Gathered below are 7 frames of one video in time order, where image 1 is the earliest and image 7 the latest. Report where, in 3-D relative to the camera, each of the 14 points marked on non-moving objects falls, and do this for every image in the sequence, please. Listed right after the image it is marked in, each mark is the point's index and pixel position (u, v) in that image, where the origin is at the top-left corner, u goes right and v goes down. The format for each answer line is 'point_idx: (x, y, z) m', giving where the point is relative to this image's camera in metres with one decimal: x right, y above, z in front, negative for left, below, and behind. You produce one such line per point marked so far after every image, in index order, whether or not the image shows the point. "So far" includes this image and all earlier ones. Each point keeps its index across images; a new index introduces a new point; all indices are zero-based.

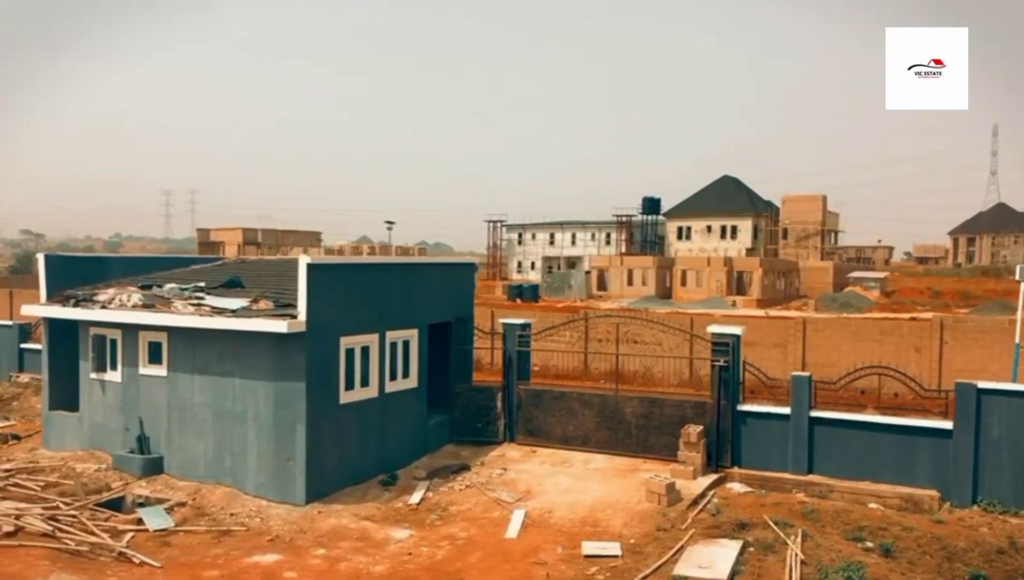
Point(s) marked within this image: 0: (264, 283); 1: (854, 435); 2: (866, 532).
0: (-4.1, +0.1, +14.2) m
1: (+5.0, -2.1, +12.5) m
2: (+4.6, -3.1, +11.0) m
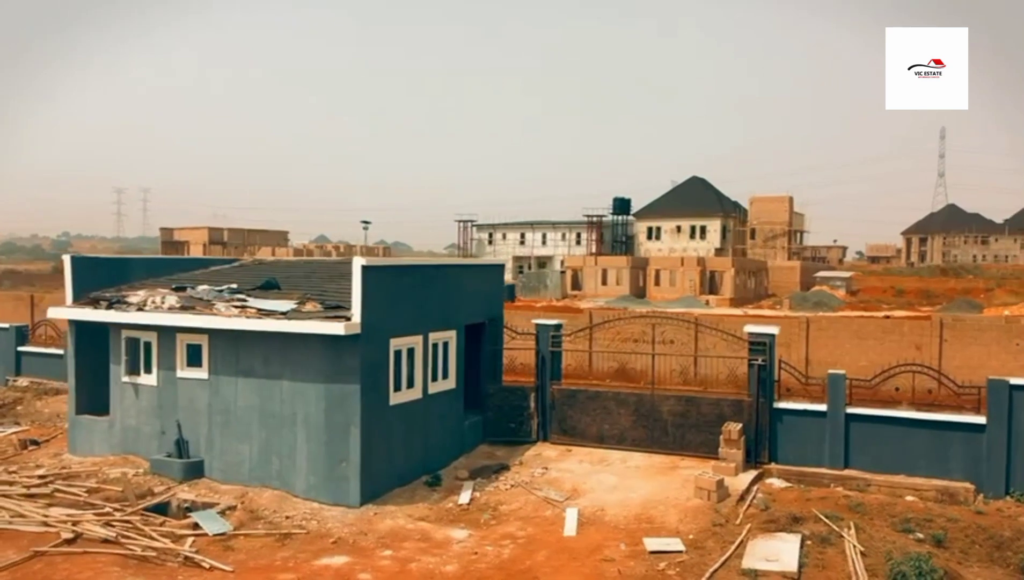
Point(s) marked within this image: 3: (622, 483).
0: (-3.4, +0.1, +14.1) m
1: (+5.7, -2.1, +13.0) m
2: (+5.4, -3.1, +11.4) m
3: (+1.7, -2.9, +13.2) m
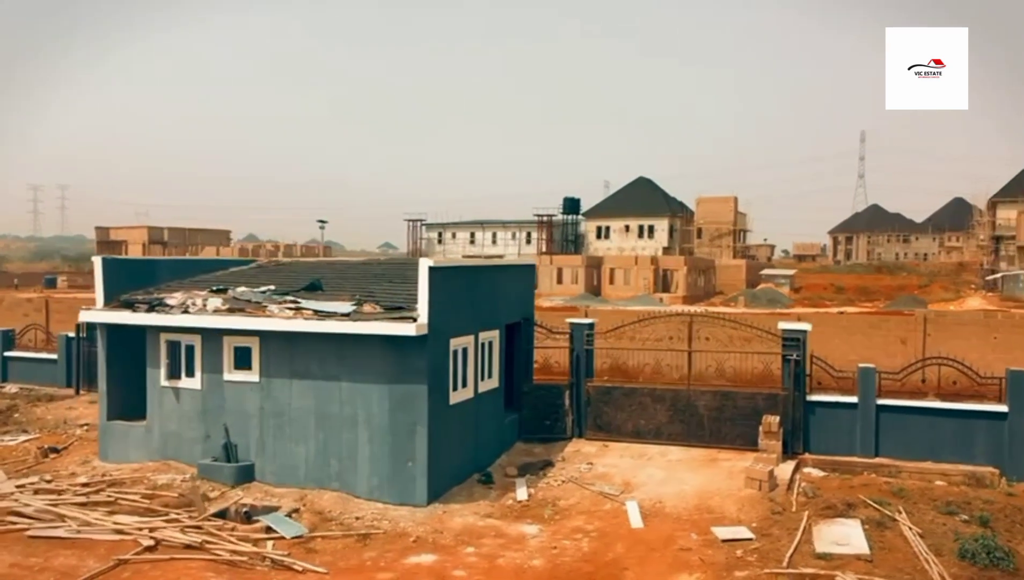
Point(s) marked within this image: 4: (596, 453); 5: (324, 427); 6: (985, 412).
0: (-2.7, 0.0, +14.1) m
1: (+6.5, -2.1, +13.8) m
2: (+6.3, -3.1, +12.2) m
3: (+2.5, -2.9, +13.6) m
4: (+1.4, -2.8, +14.8) m
5: (-2.8, -2.0, +12.8) m
6: (+7.4, -1.9, +13.5) m
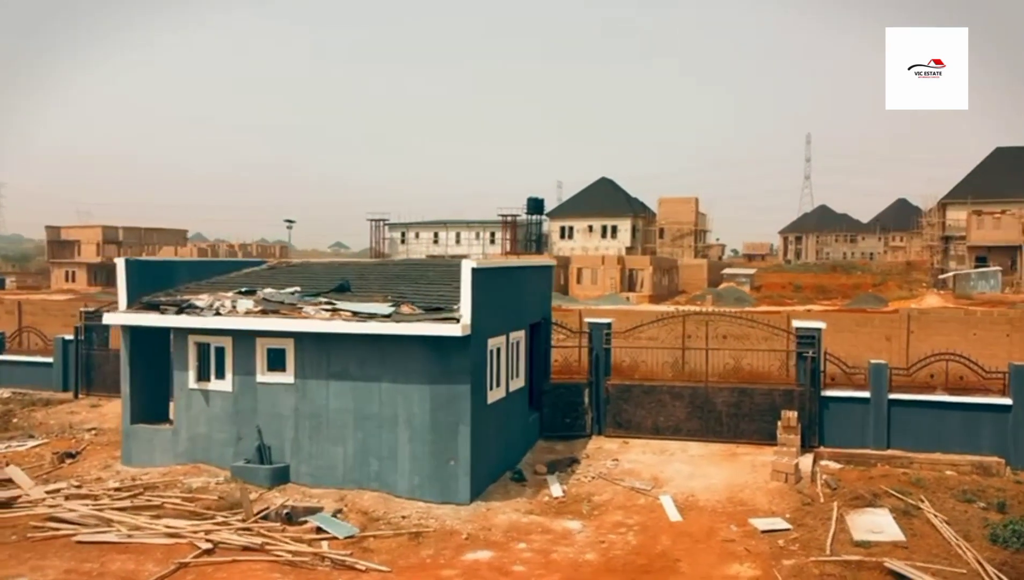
0: (-2.2, 0.0, +14.2) m
1: (+7.0, -2.1, +14.5) m
2: (+6.9, -3.0, +12.9) m
3: (+3.0, -2.9, +14.0) m
4: (+1.9, -2.8, +15.1) m
5: (-2.2, -2.0, +12.8) m
6: (+7.9, -1.9, +14.2) m
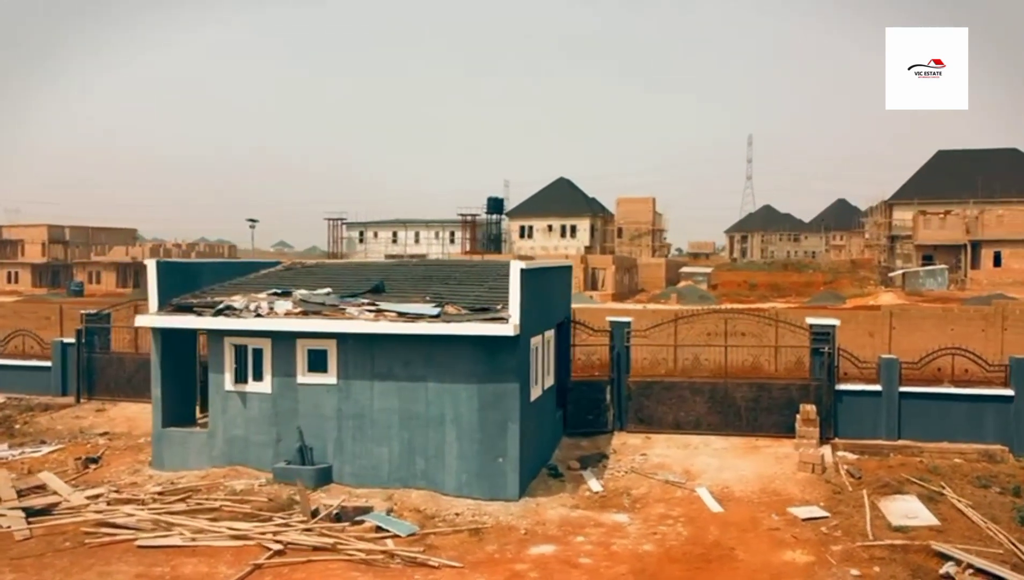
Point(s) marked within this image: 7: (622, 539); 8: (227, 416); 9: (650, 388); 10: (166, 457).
0: (-1.7, 0.0, +14.3) m
1: (+7.5, -2.0, +15.3) m
2: (+7.5, -3.0, +13.7) m
3: (+3.6, -2.9, +14.6) m
4: (+2.4, -2.8, +15.5) m
5: (-1.6, -2.1, +13.0) m
6: (+8.4, -1.8, +15.1) m
7: (+1.5, -3.4, +11.7) m
8: (-4.5, -2.0, +13.7) m
9: (+2.6, -1.8, +16.1) m
10: (-5.6, -2.7, +14.0) m
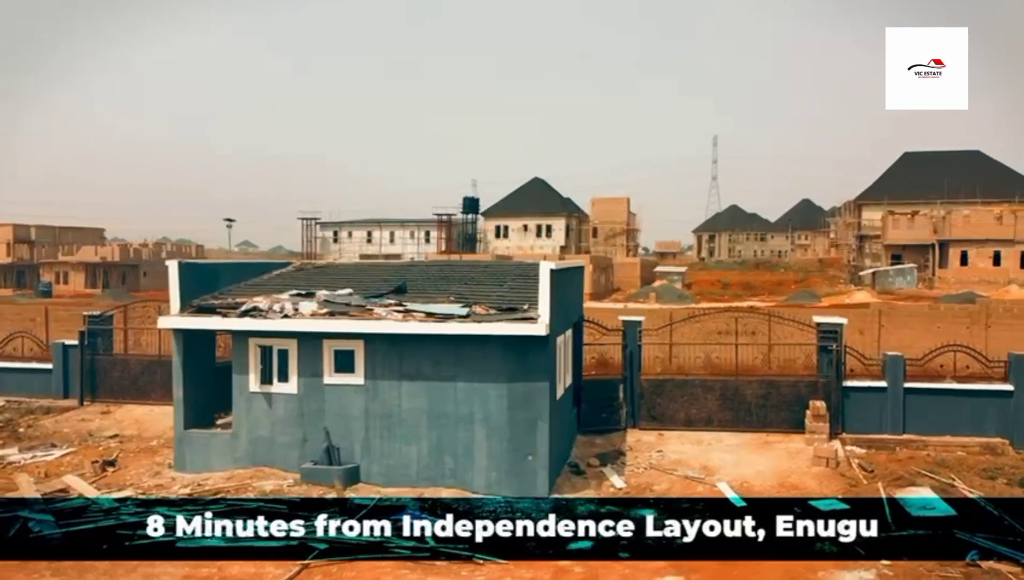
0: (-1.3, 0.0, +14.4) m
1: (+7.8, -2.0, +15.8) m
2: (+7.9, -3.0, +14.2) m
3: (+3.9, -2.9, +14.9) m
4: (+2.7, -2.8, +15.8) m
5: (-1.1, -2.1, +13.1) m
6: (+8.7, -1.8, +15.6) m
7: (+1.9, -3.4, +11.9) m
8: (-4.1, -2.0, +13.7) m
9: (+2.9, -1.8, +16.4) m
10: (-5.2, -2.7, +13.9) m
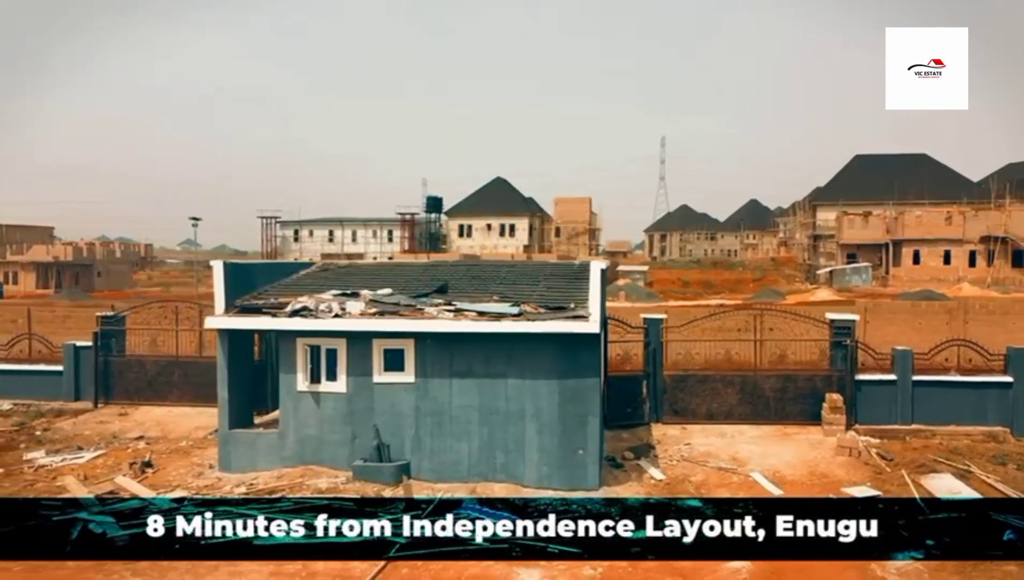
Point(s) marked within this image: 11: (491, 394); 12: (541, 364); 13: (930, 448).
0: (-0.7, 0.0, +14.7) m
1: (+8.3, -2.0, +16.7) m
2: (+8.6, -3.0, +15.1) m
3: (+4.6, -2.9, +15.5) m
4: (+3.2, -2.8, +16.4) m
5: (-0.4, -2.1, +13.4) m
6: (+9.3, -1.8, +16.6) m
7: (+2.8, -3.4, +12.4) m
8: (-3.4, -2.0, +13.7) m
9: (+3.4, -1.8, +17.0) m
10: (-4.5, -2.7, +13.9) m
11: (-0.3, -1.6, +13.4) m
12: (+0.4, -1.1, +13.2) m
13: (+7.5, -2.9, +15.6) m
